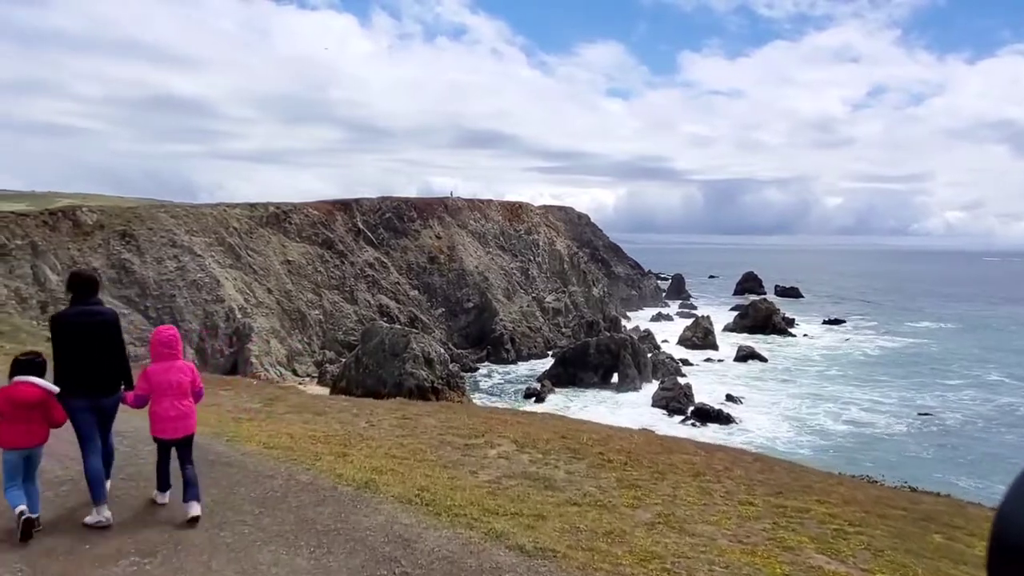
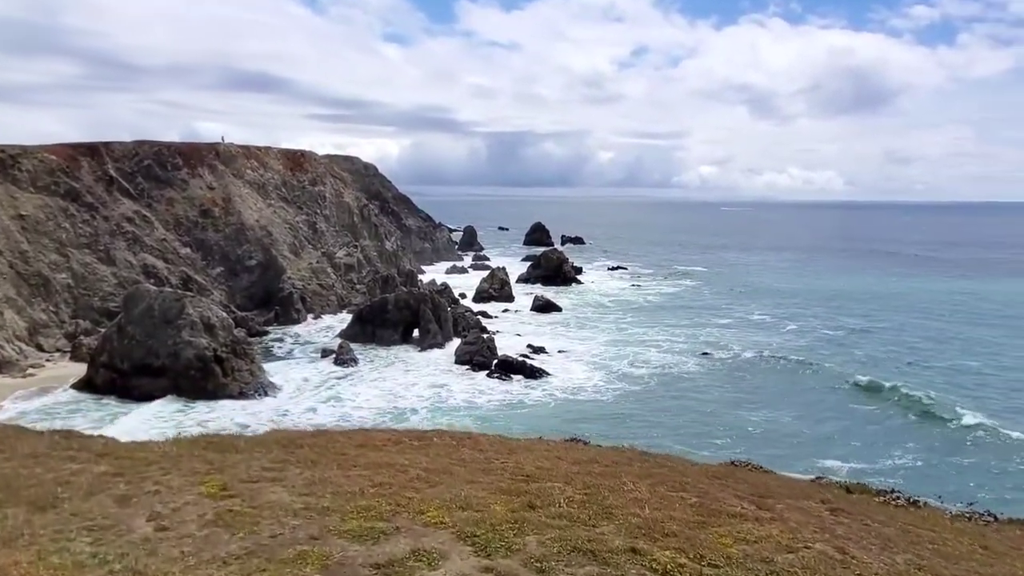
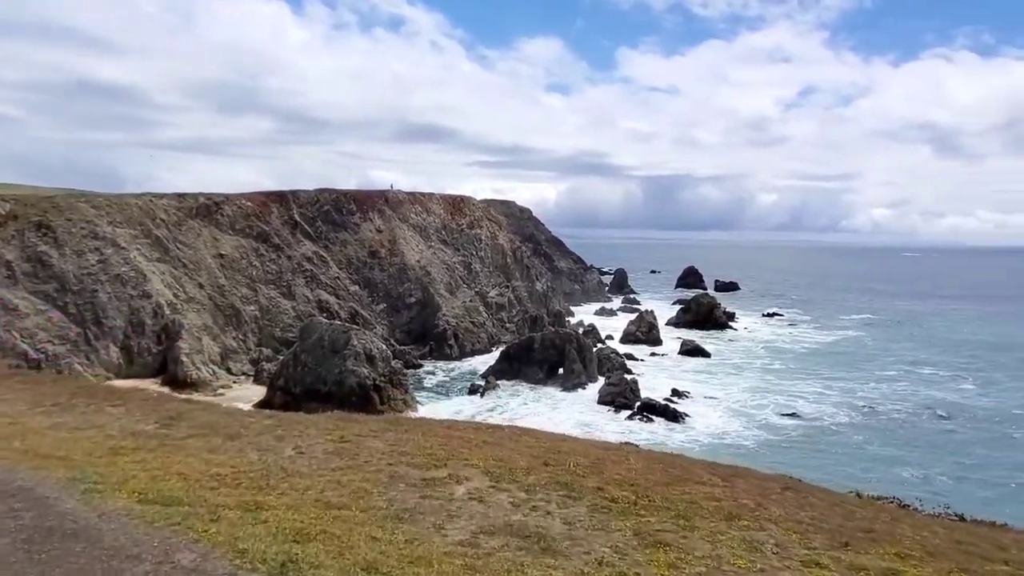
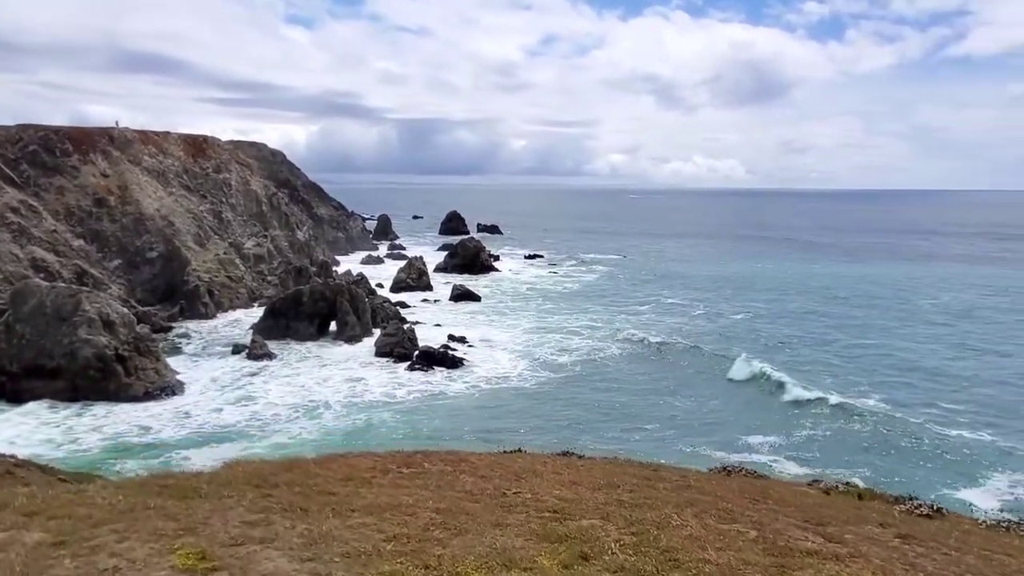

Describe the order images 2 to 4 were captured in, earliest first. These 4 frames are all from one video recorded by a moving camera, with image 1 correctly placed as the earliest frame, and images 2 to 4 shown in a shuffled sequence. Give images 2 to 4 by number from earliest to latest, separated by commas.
3, 2, 4
